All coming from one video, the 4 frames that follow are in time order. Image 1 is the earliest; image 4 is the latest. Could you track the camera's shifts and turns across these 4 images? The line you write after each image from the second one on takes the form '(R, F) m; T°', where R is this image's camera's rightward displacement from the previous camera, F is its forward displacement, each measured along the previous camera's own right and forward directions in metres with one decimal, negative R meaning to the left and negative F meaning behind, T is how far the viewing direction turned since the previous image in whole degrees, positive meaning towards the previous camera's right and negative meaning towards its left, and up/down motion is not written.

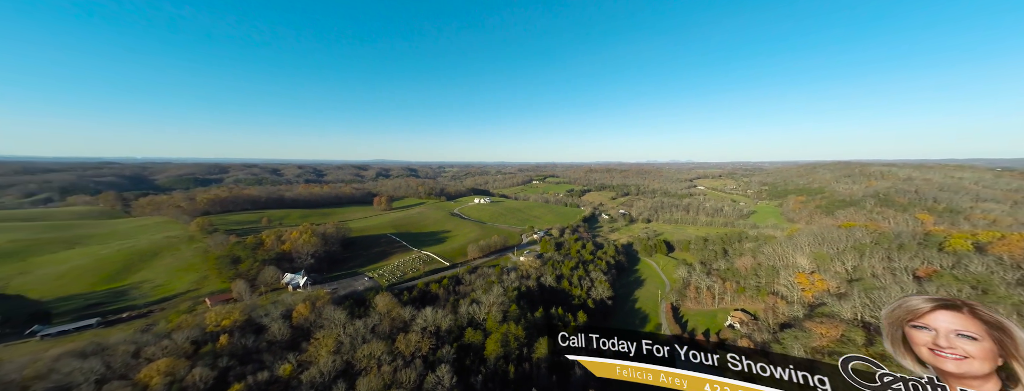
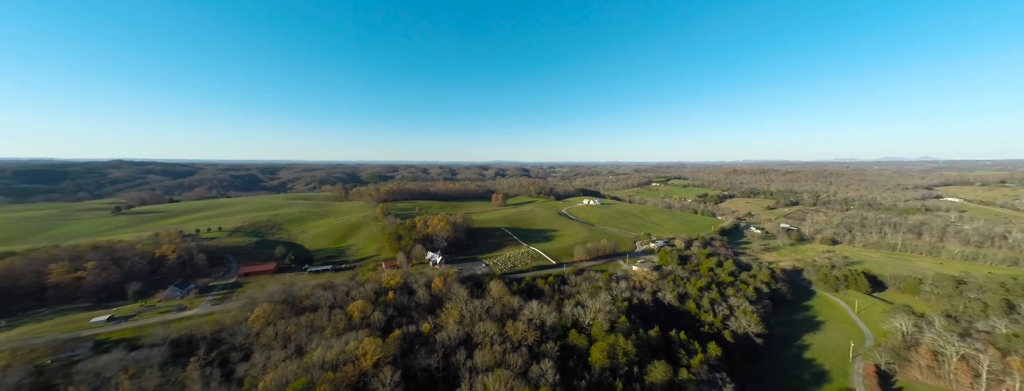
(+0.2, -0.9) m; -21°
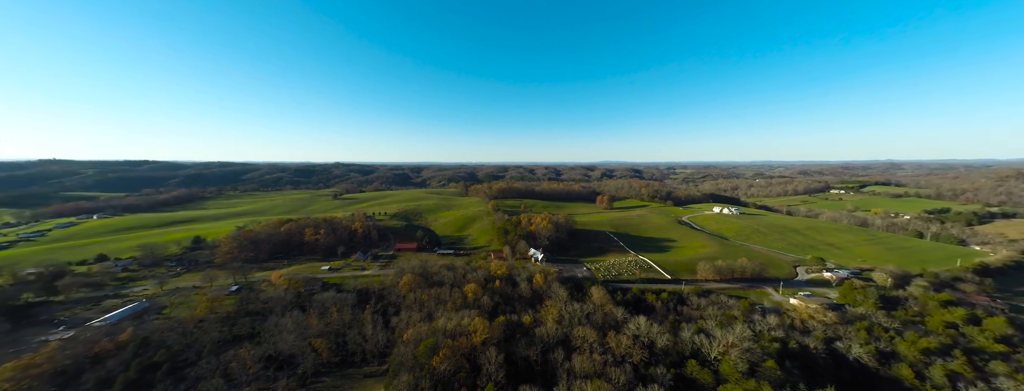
(+1.9, -0.1) m; -23°
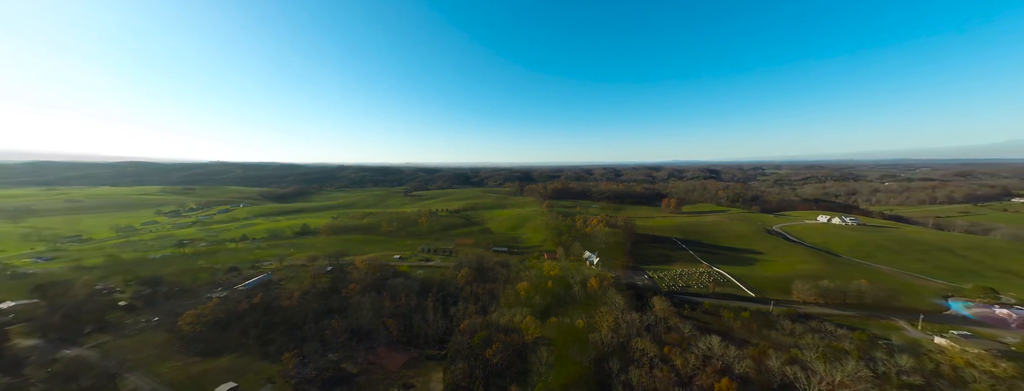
(+1.1, +0.4) m; -13°
